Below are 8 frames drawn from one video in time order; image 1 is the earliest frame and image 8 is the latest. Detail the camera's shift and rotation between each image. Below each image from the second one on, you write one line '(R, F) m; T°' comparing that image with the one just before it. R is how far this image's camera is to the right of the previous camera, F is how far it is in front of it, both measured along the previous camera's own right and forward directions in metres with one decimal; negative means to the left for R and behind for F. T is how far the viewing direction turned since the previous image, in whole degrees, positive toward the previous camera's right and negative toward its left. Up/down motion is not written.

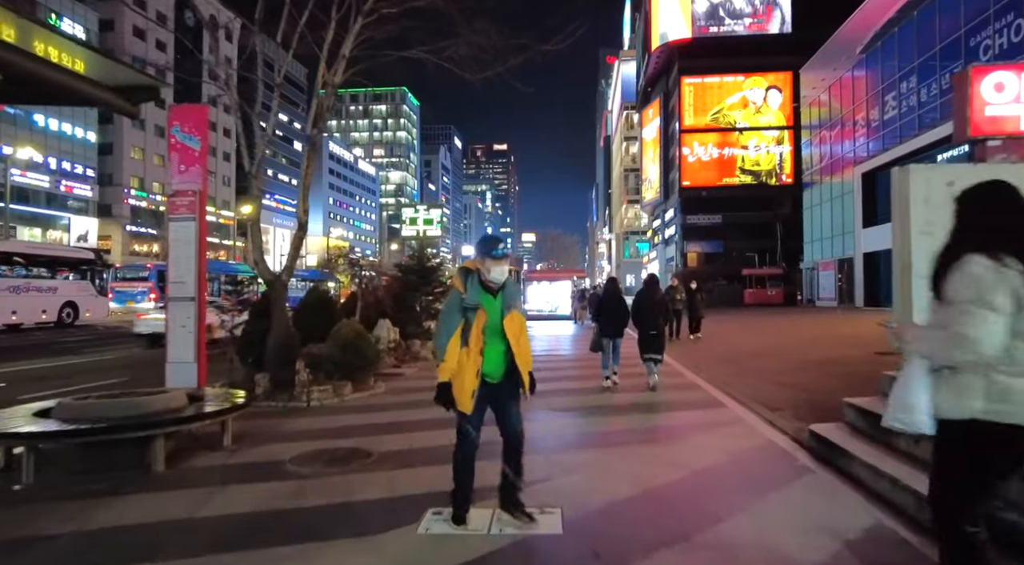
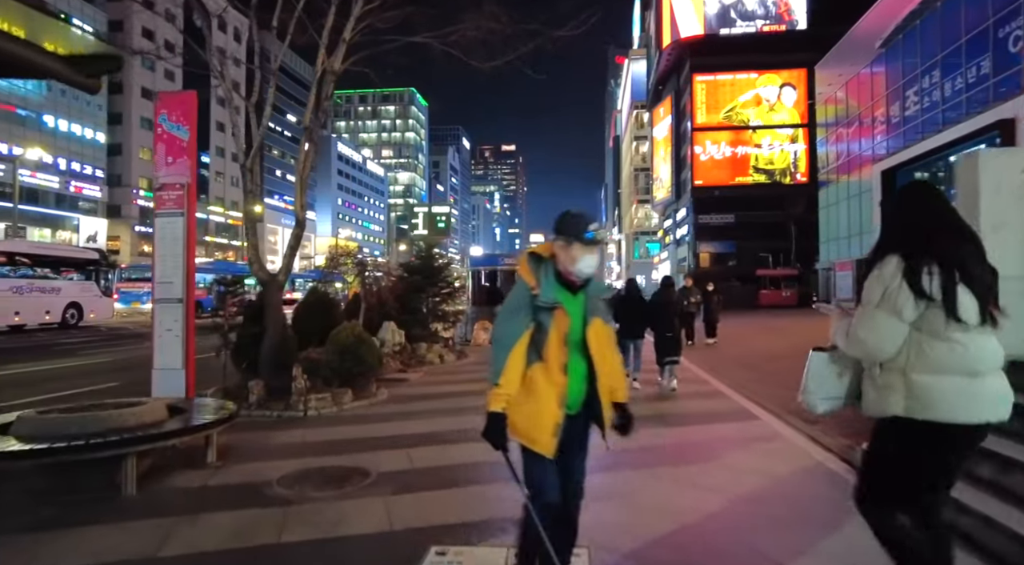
(0.0, +0.6) m; -1°
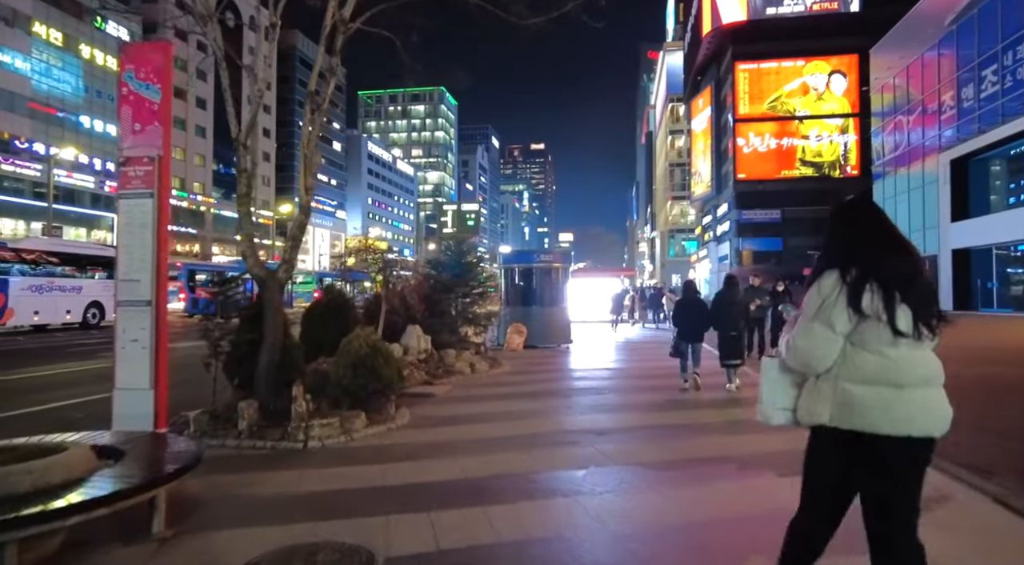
(-0.2, +1.7) m; -3°
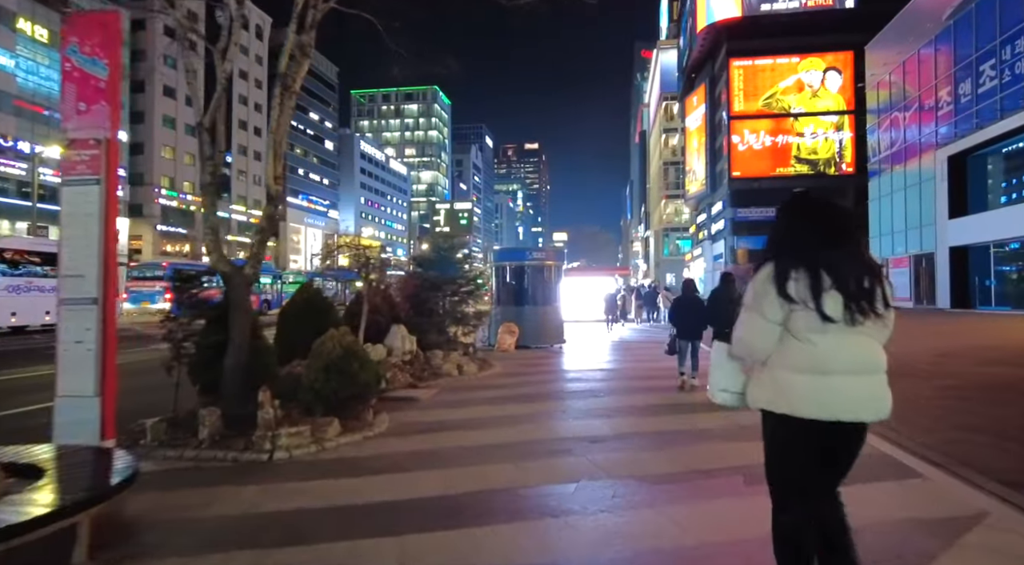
(+0.1, +0.5) m; +1°
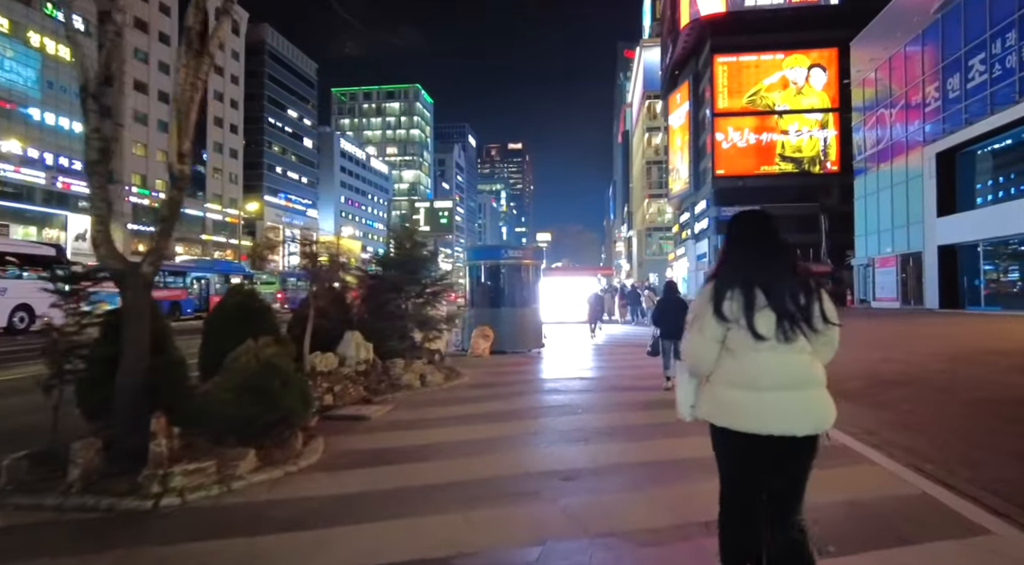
(+0.2, +1.2) m; +1°
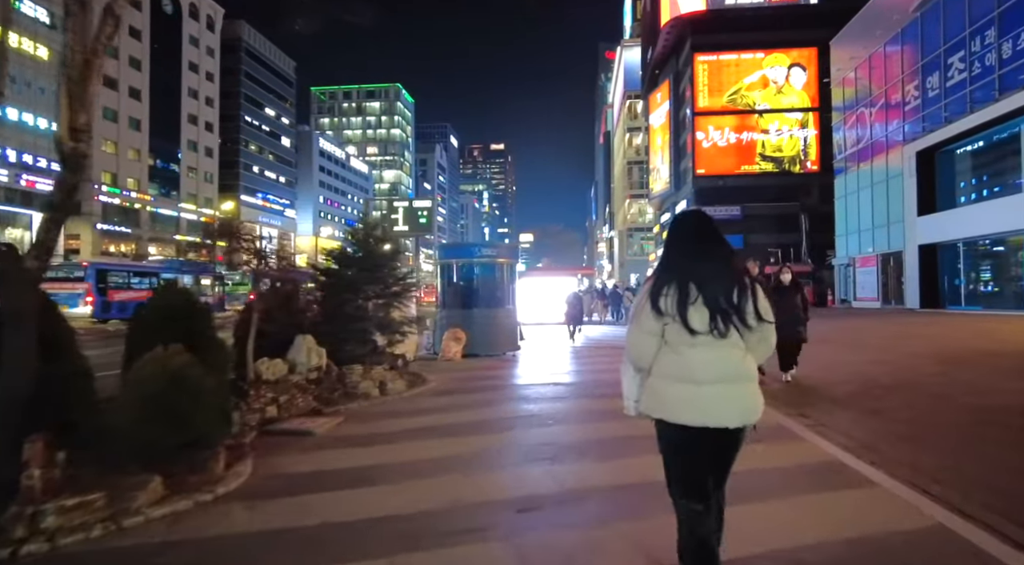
(+0.2, +0.8) m; +2°
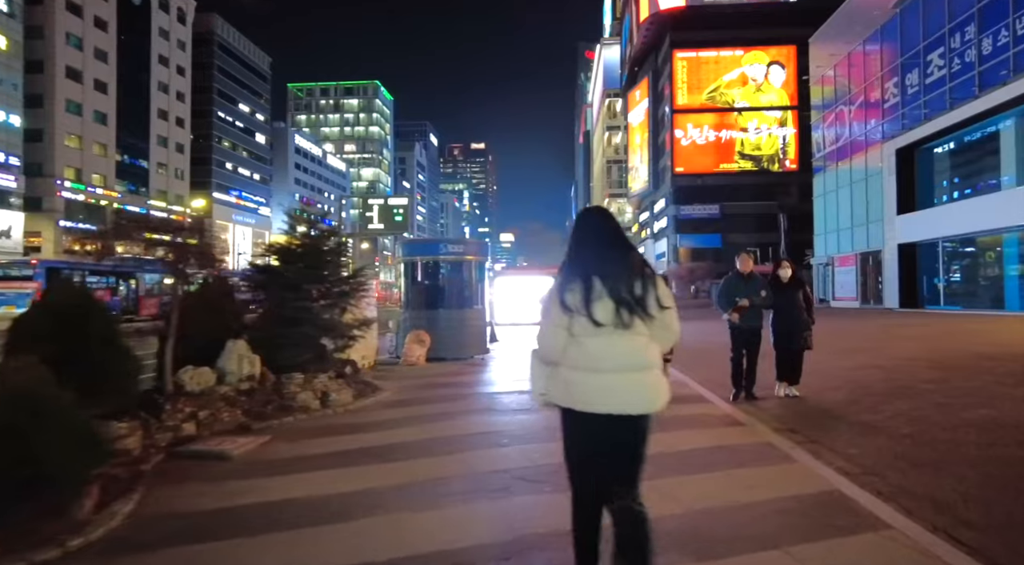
(+0.3, +0.9) m; +2°
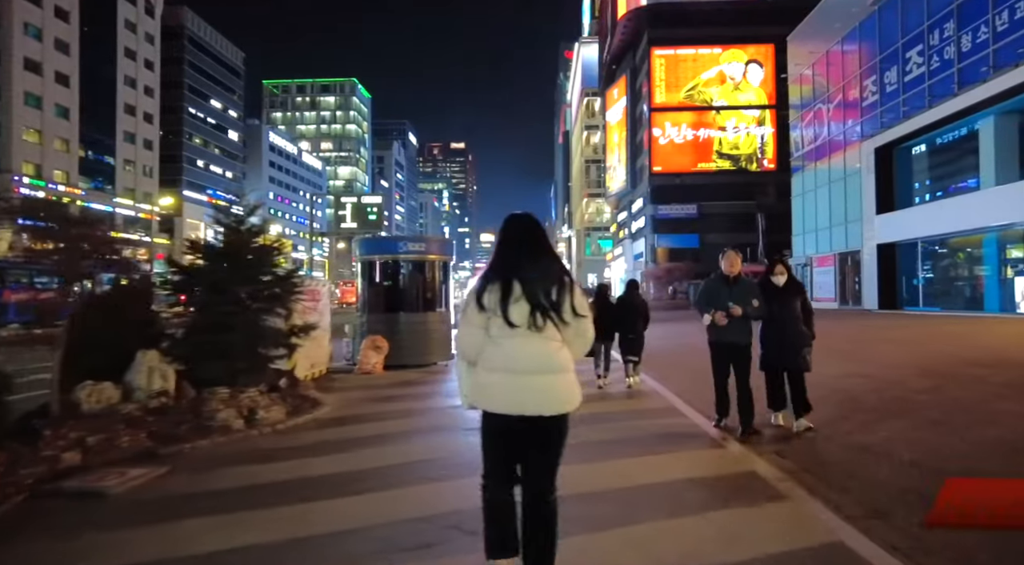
(+0.3, +1.0) m; +2°
